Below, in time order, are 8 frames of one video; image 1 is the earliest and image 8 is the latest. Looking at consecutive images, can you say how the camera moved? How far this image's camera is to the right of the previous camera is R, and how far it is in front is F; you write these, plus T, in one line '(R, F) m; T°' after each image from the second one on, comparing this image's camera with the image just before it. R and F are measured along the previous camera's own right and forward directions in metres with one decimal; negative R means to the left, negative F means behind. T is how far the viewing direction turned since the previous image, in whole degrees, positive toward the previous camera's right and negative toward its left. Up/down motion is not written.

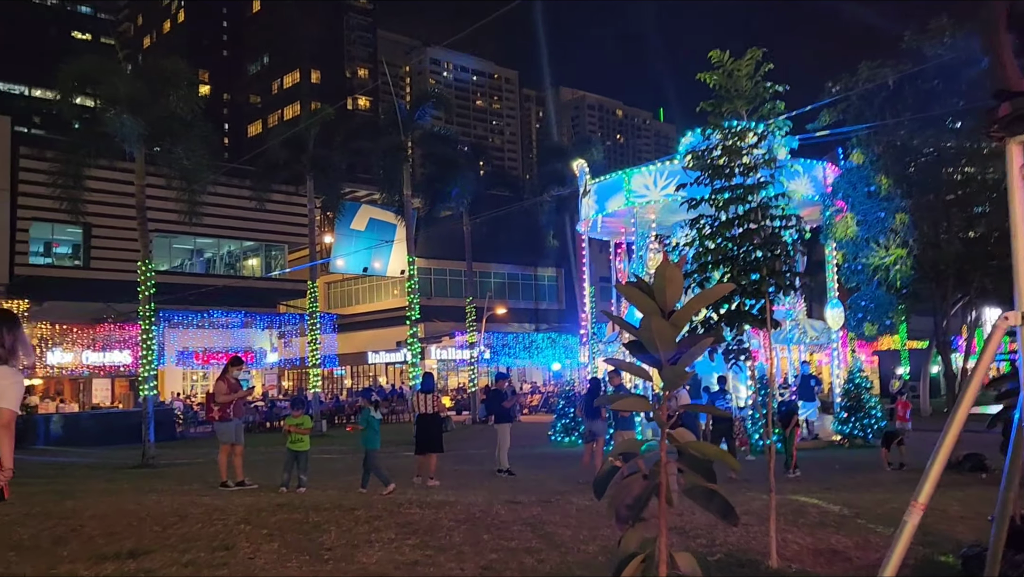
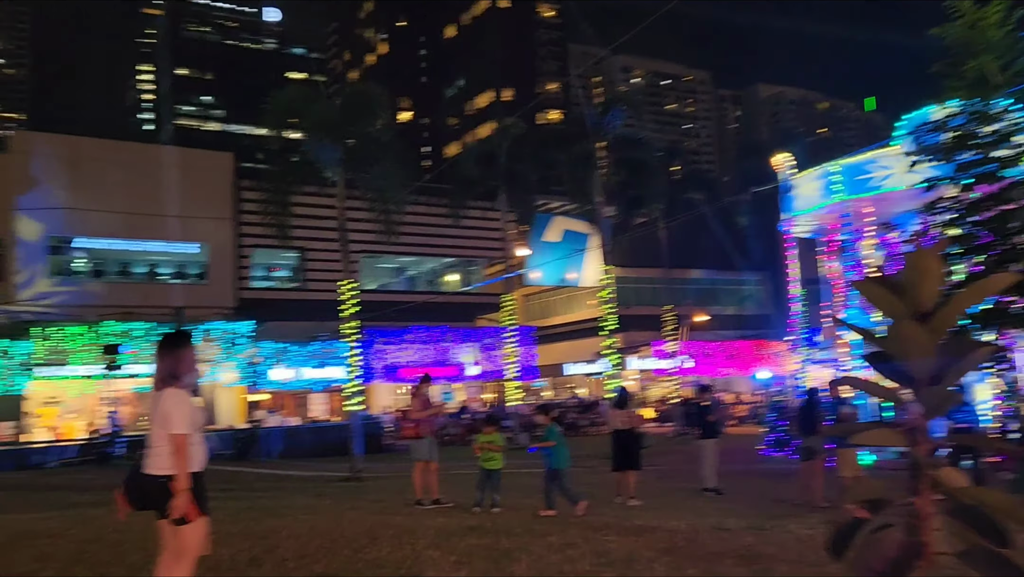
(0.0, +0.6) m; -13°
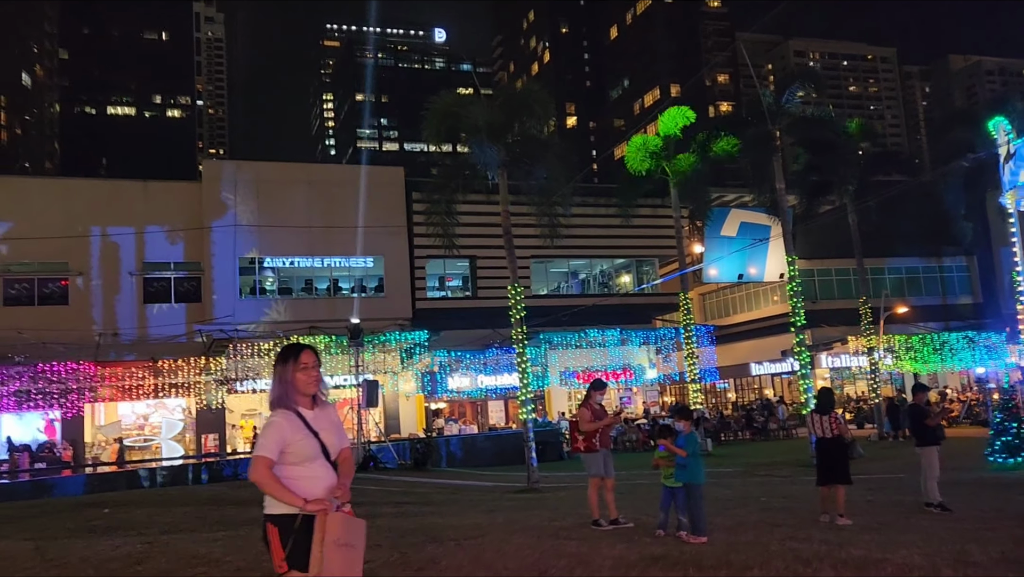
(0.0, +1.0) m; -11°
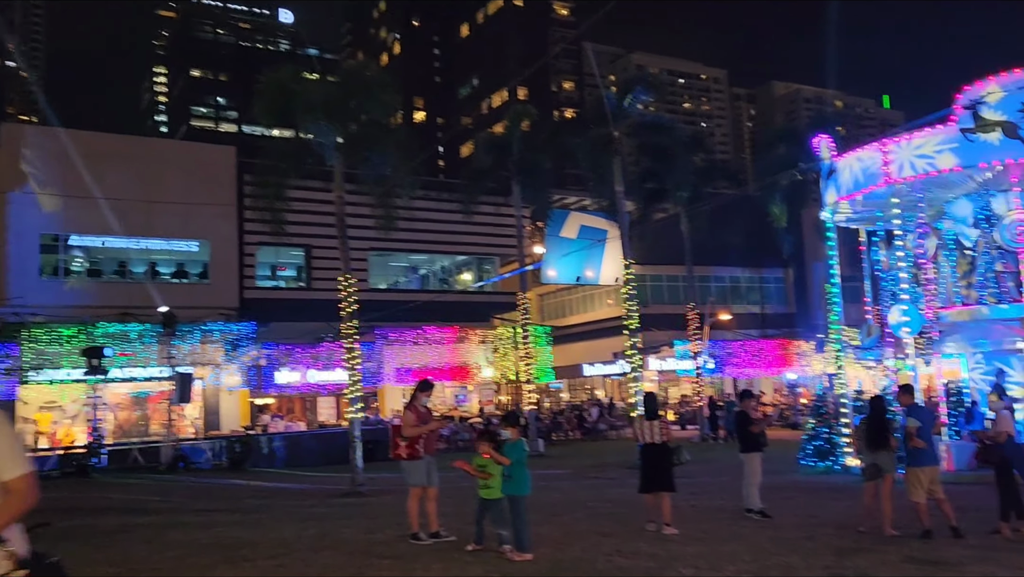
(+0.2, +0.7) m; +10°
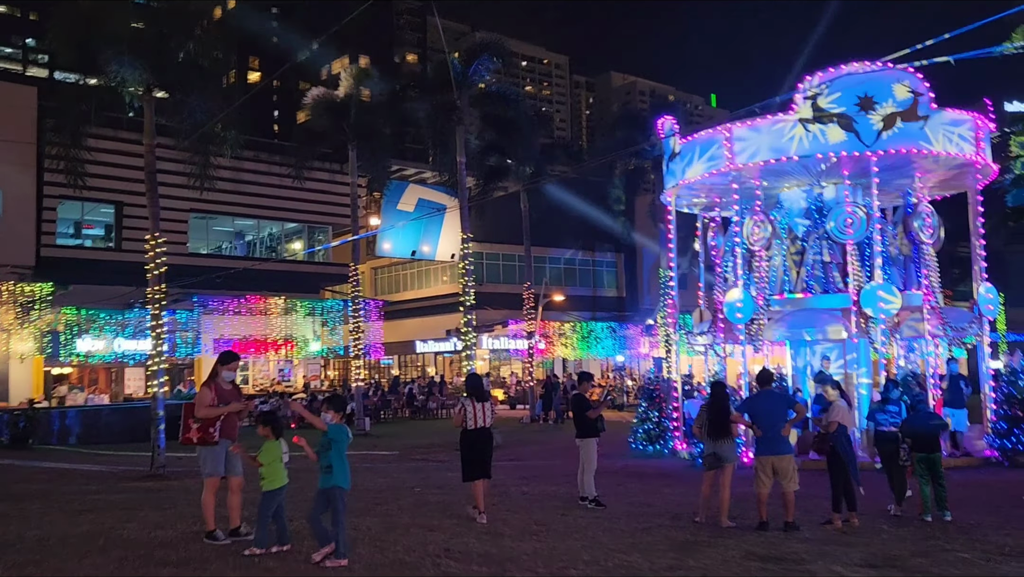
(+0.1, +0.9) m; +11°
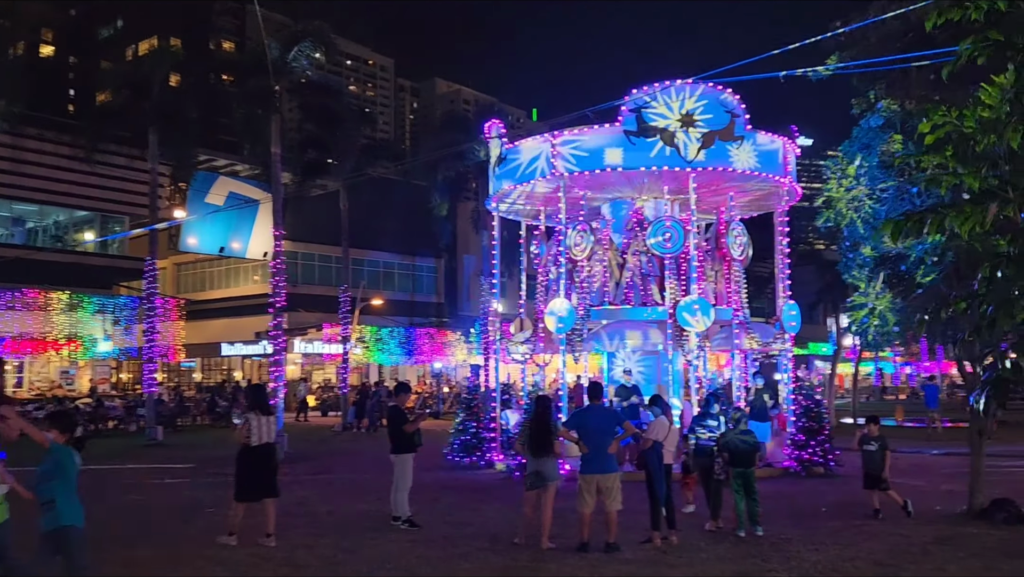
(0.0, +0.7) m; +12°
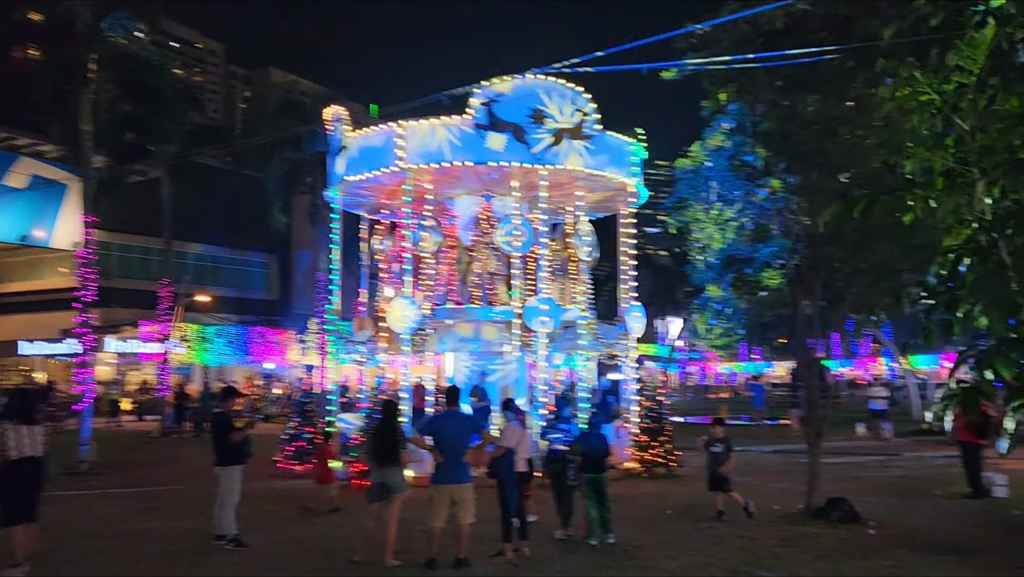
(-0.1, +0.6) m; +11°
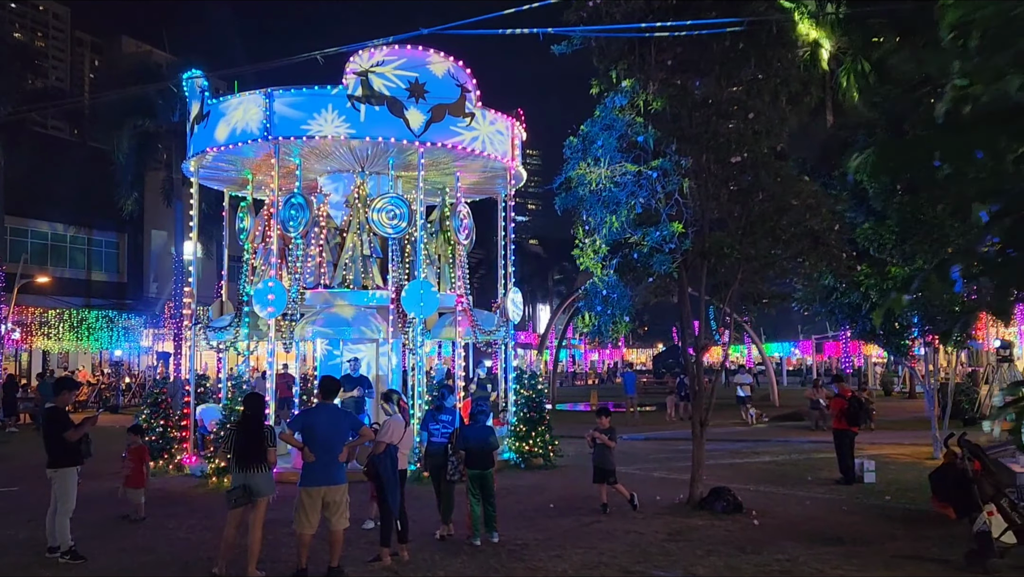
(-0.1, +0.6) m; +9°
